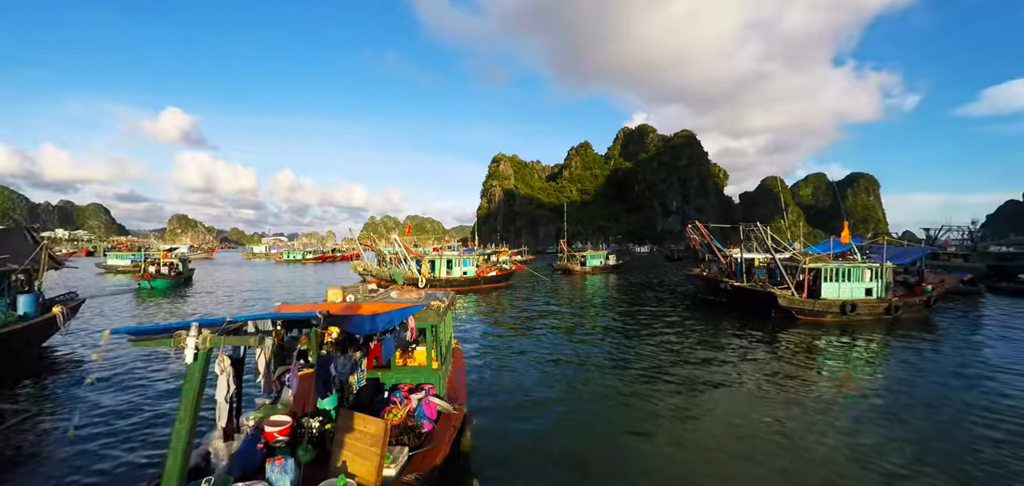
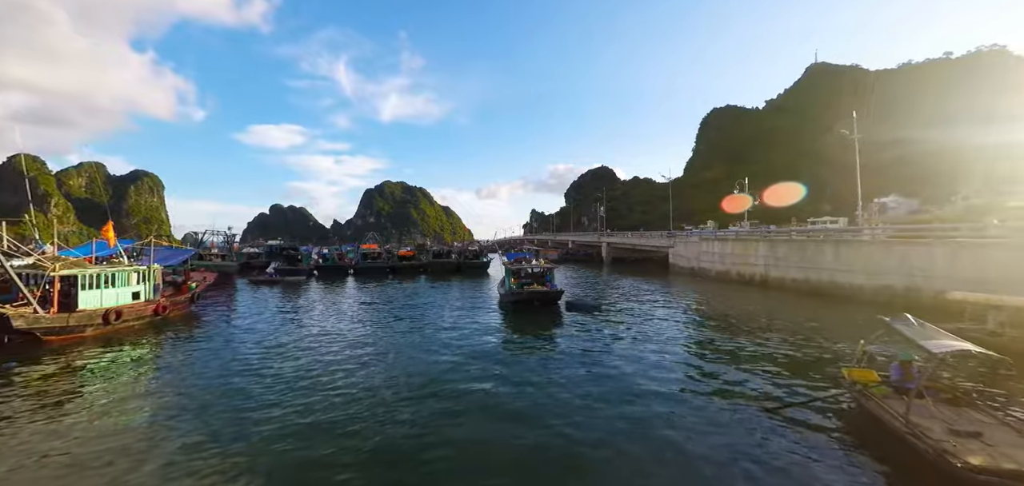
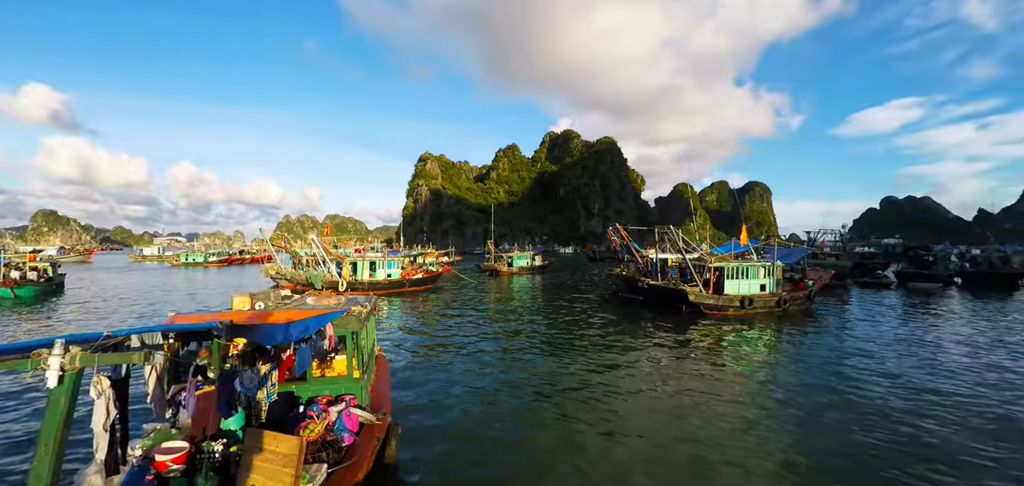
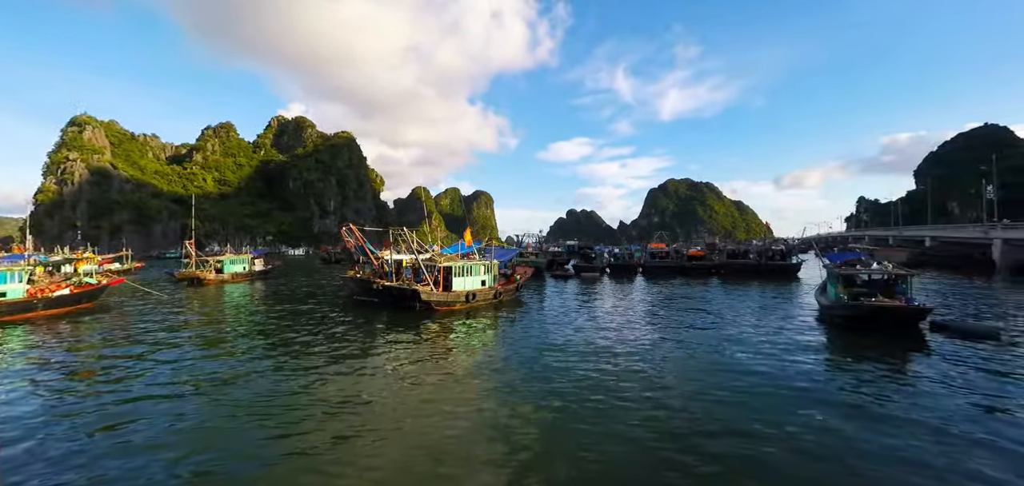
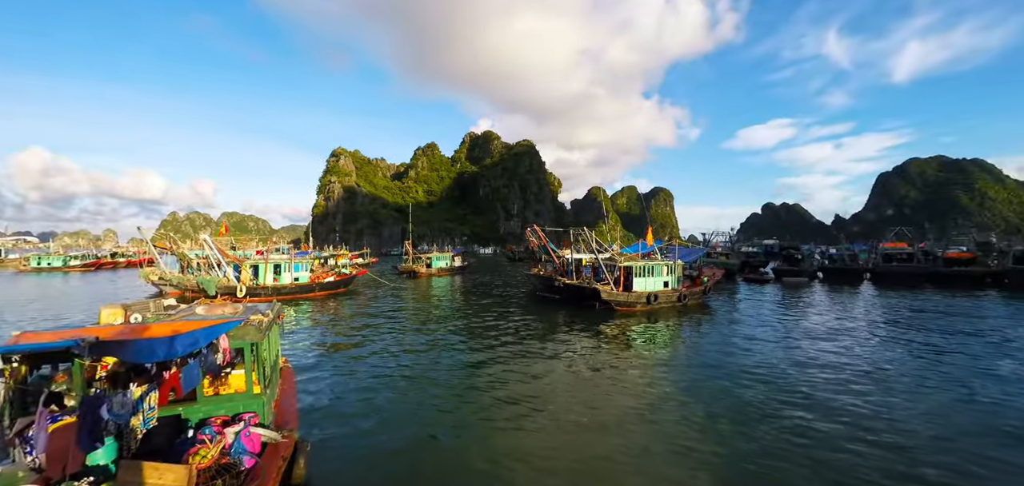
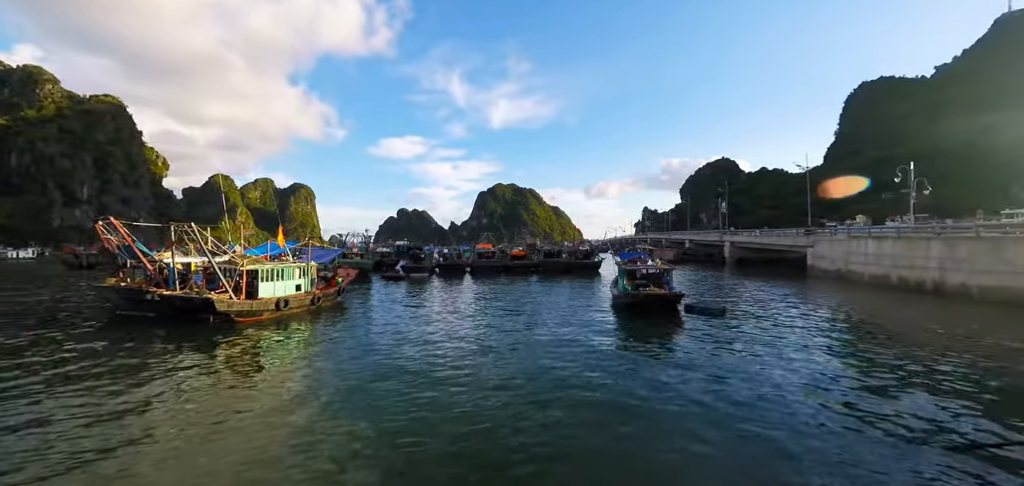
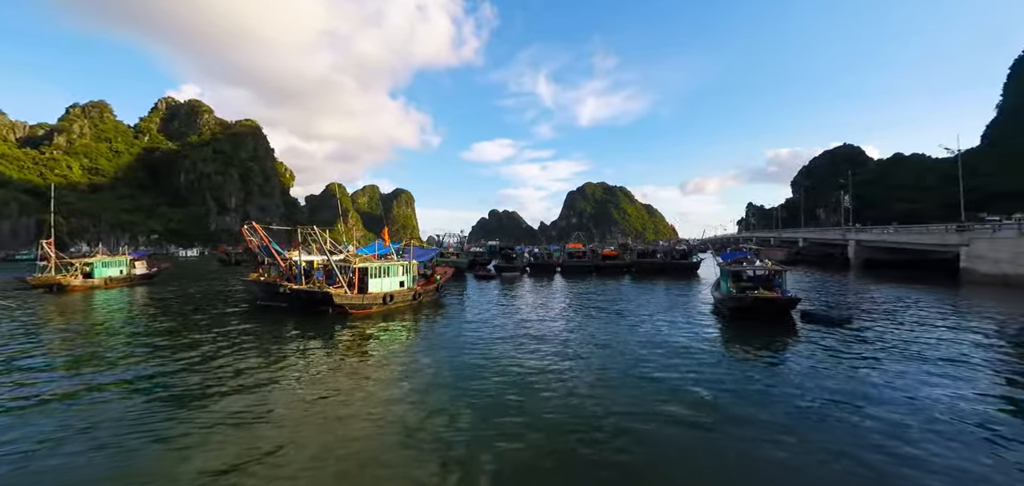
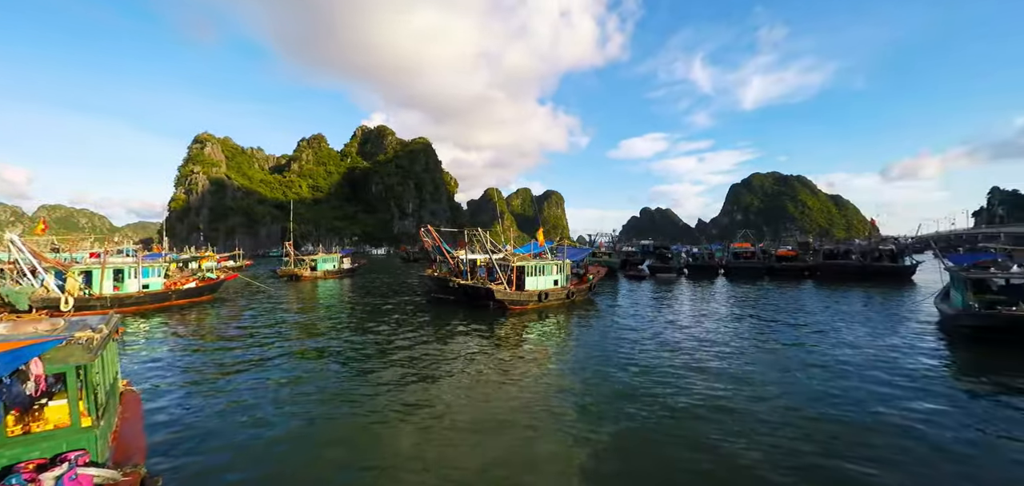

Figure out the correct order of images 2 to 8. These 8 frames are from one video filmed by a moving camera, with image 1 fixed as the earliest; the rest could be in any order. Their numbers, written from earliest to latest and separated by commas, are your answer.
3, 5, 8, 4, 7, 6, 2
